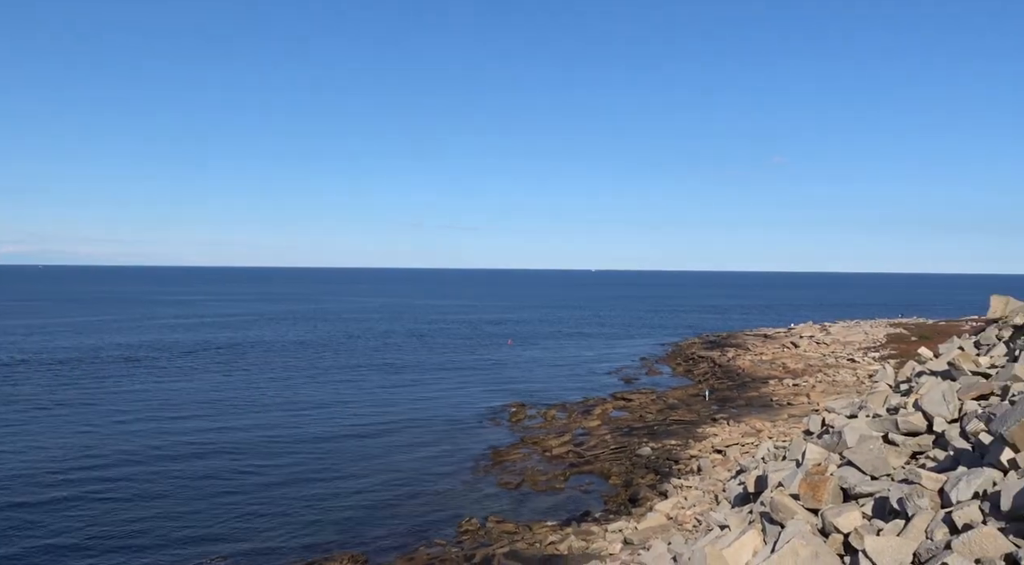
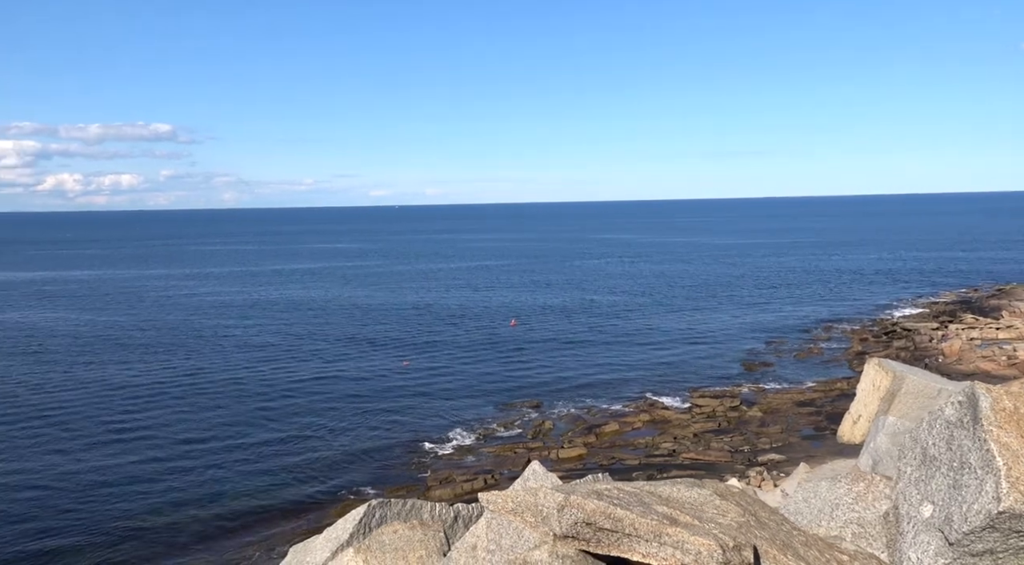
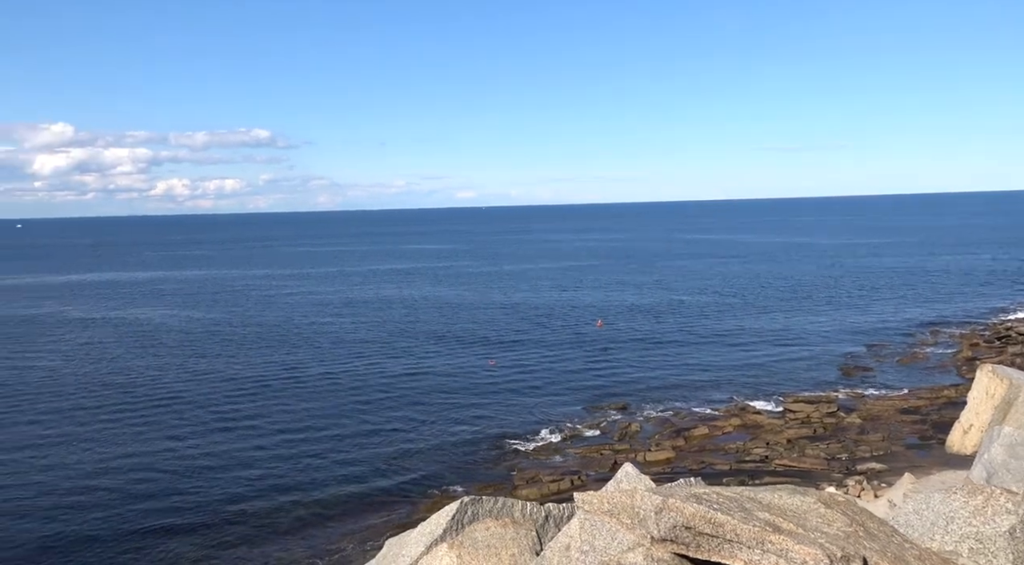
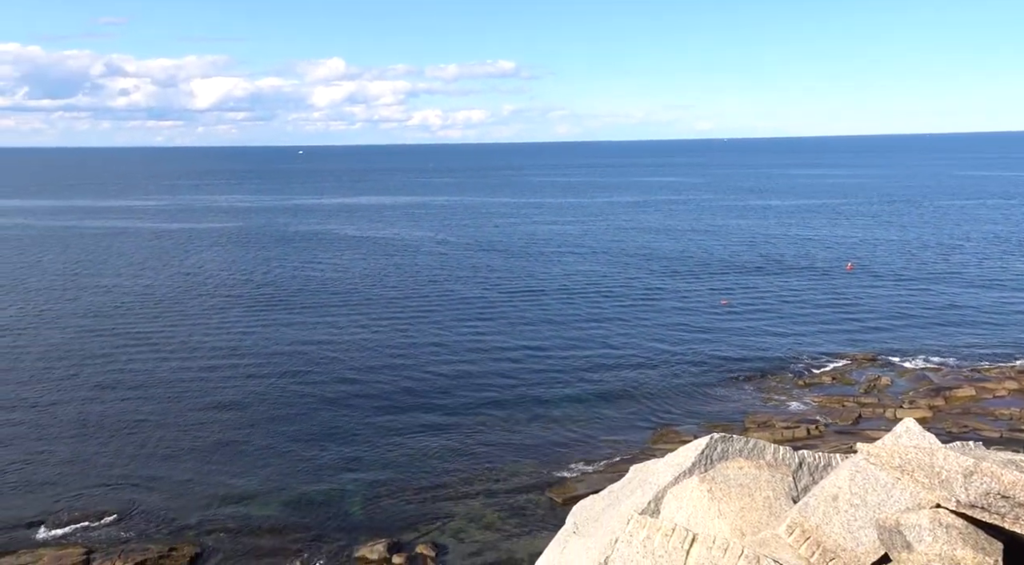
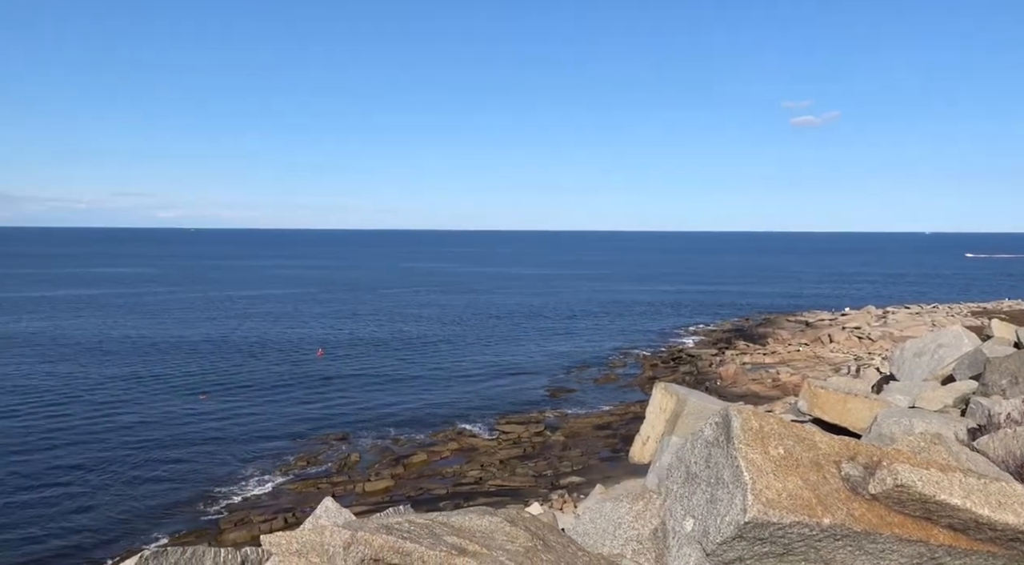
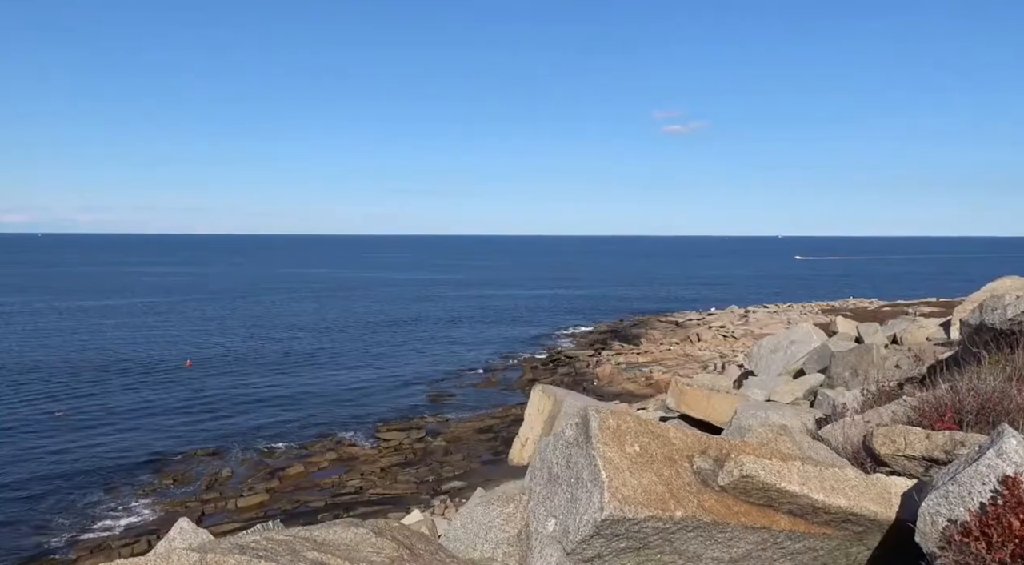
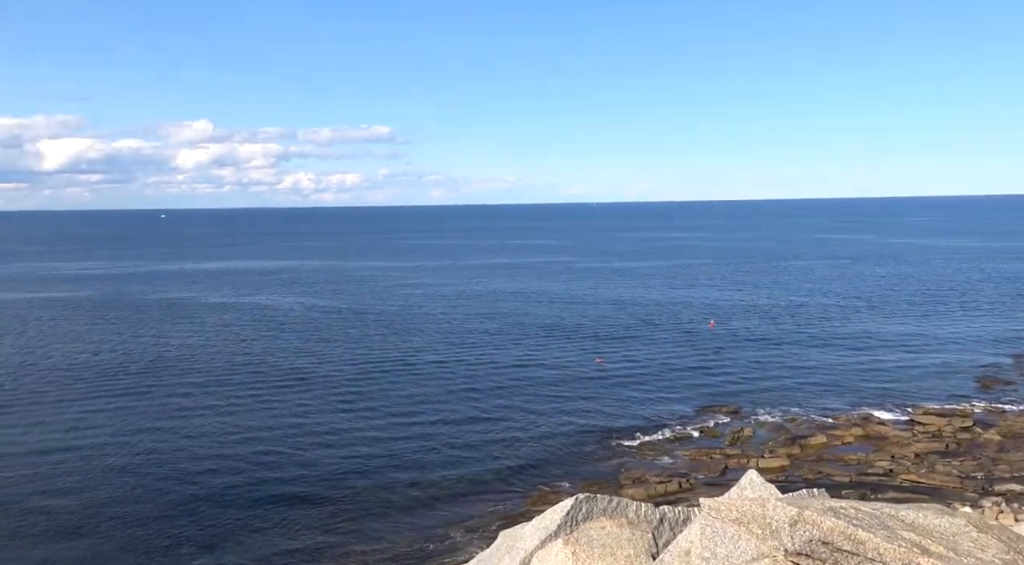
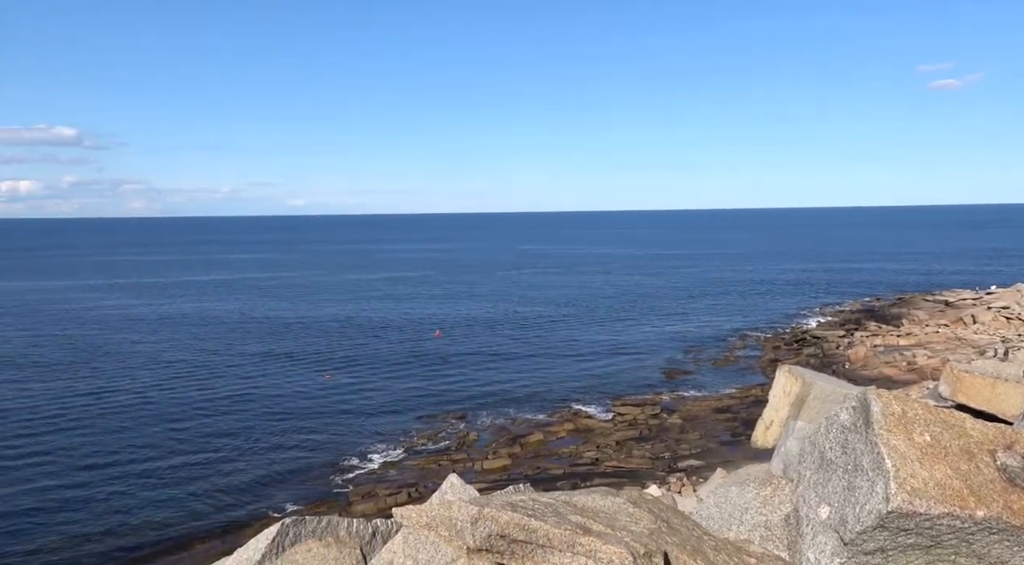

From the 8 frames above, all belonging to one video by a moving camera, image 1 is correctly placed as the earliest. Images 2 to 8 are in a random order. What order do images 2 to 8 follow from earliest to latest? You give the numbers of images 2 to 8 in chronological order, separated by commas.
6, 5, 8, 2, 3, 7, 4
